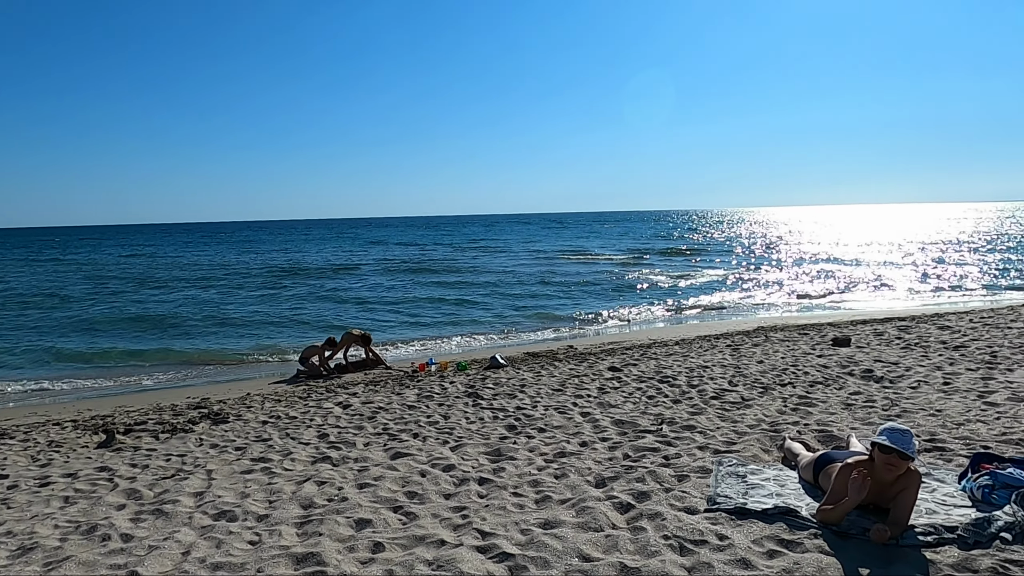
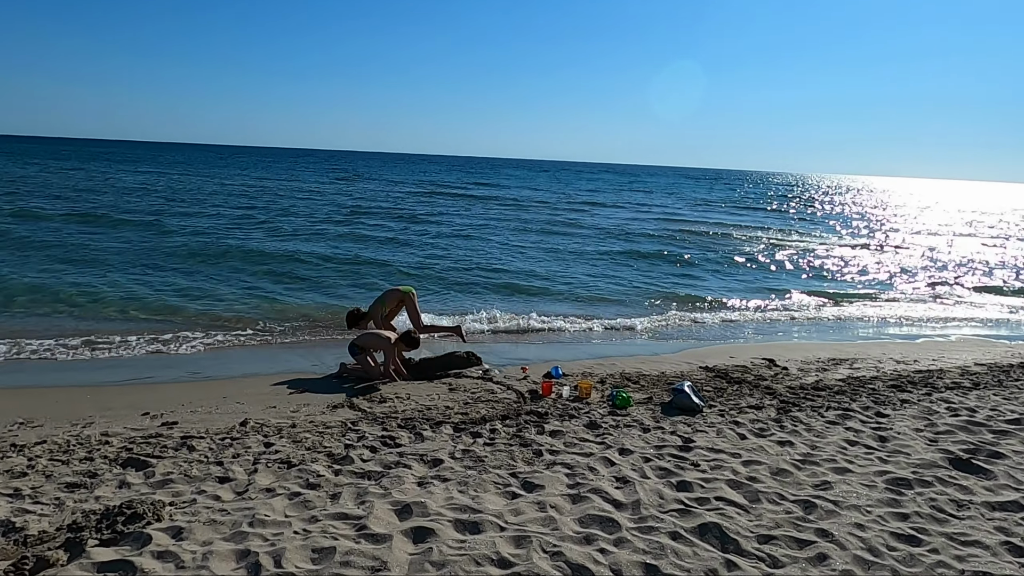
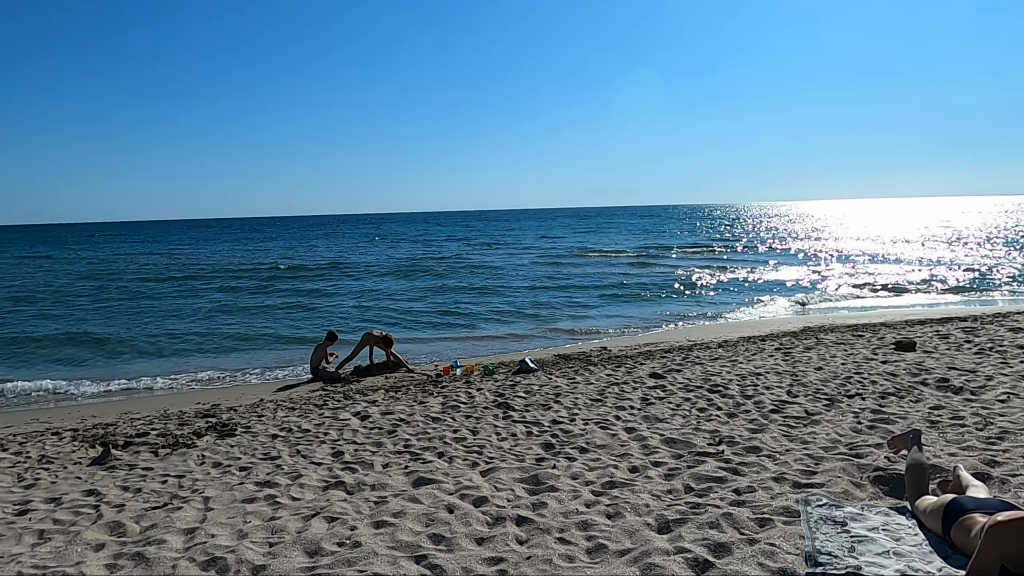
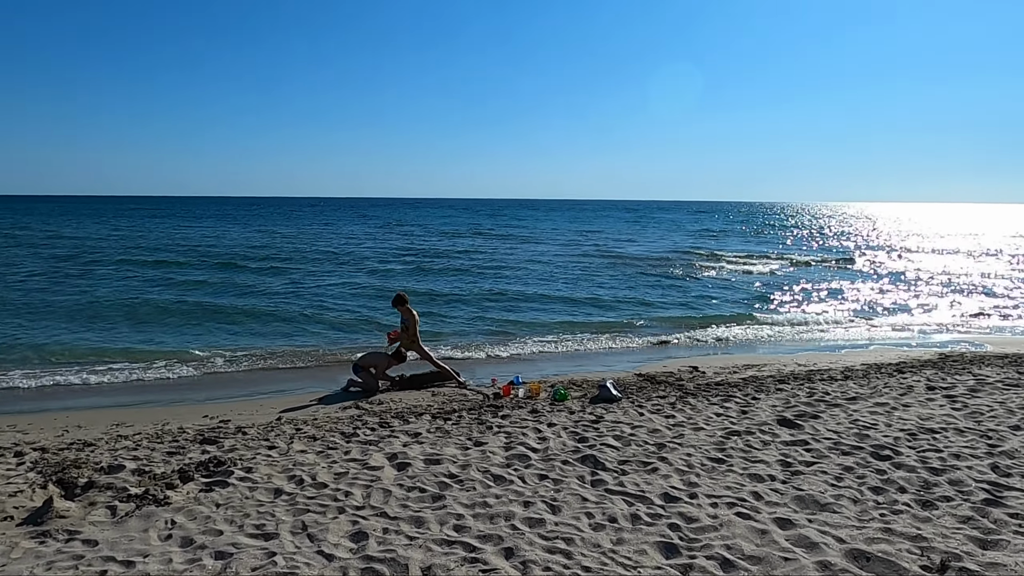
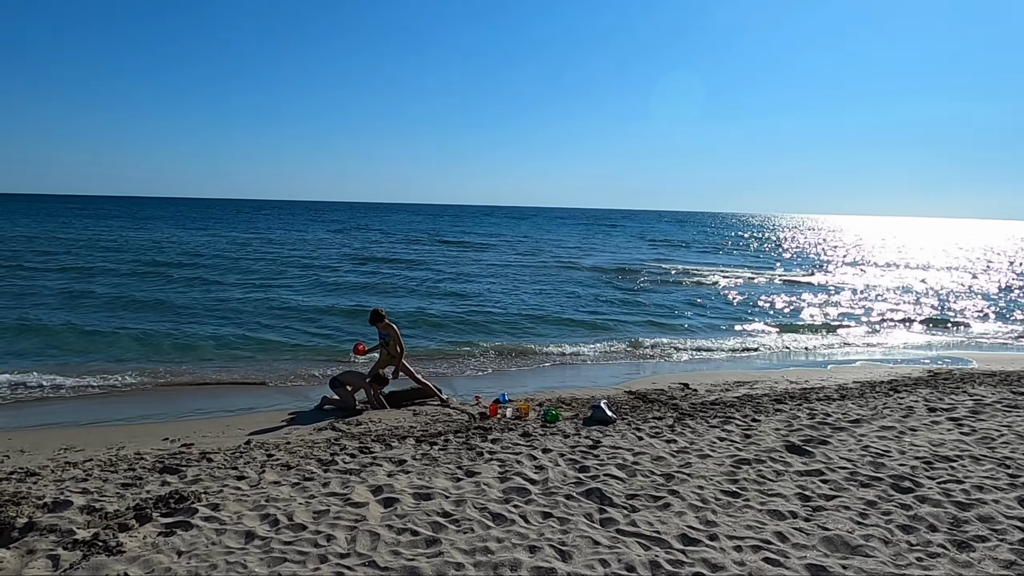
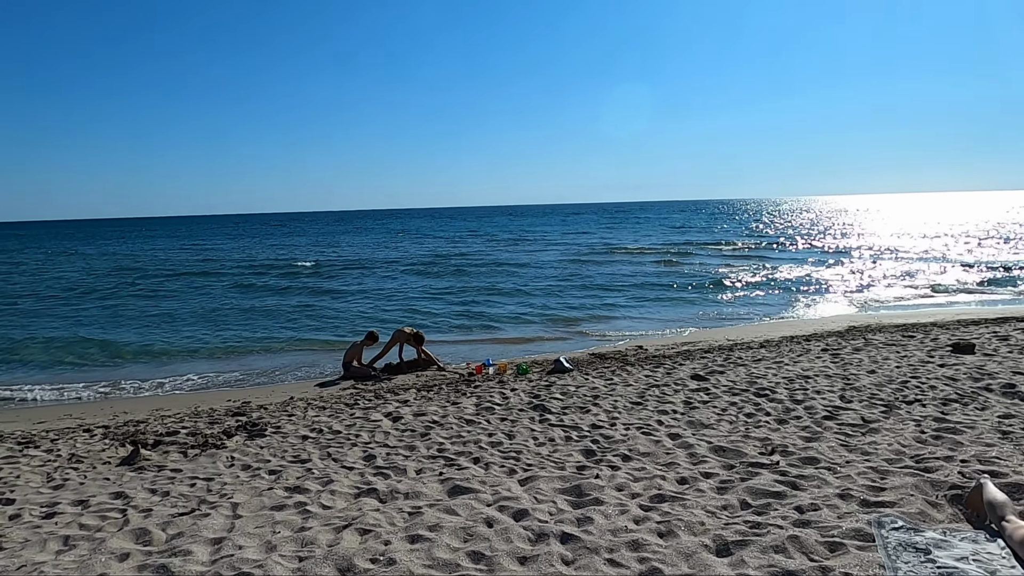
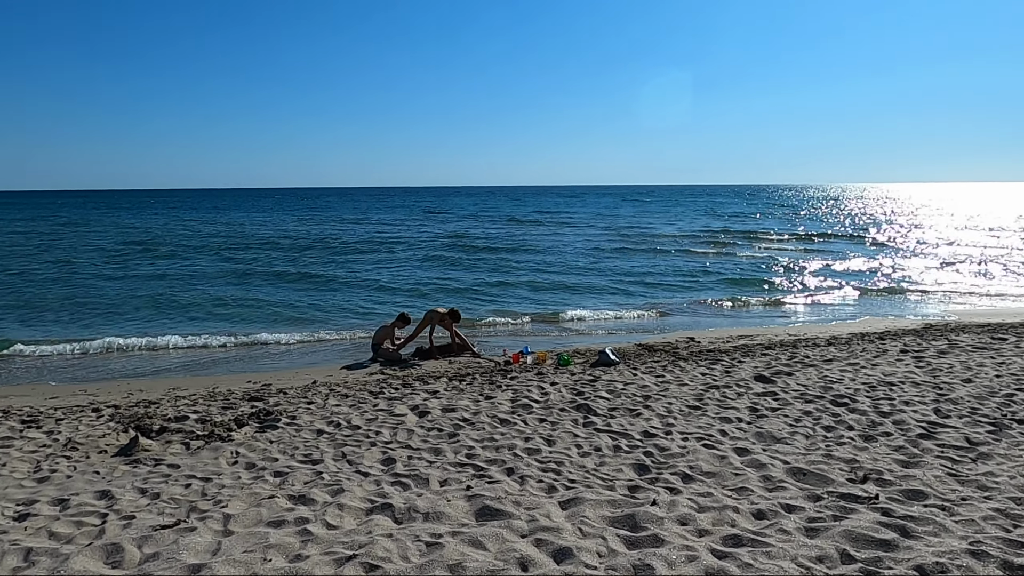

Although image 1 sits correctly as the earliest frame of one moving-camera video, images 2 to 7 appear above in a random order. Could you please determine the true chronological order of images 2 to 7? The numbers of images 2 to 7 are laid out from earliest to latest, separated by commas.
3, 6, 7, 4, 5, 2
